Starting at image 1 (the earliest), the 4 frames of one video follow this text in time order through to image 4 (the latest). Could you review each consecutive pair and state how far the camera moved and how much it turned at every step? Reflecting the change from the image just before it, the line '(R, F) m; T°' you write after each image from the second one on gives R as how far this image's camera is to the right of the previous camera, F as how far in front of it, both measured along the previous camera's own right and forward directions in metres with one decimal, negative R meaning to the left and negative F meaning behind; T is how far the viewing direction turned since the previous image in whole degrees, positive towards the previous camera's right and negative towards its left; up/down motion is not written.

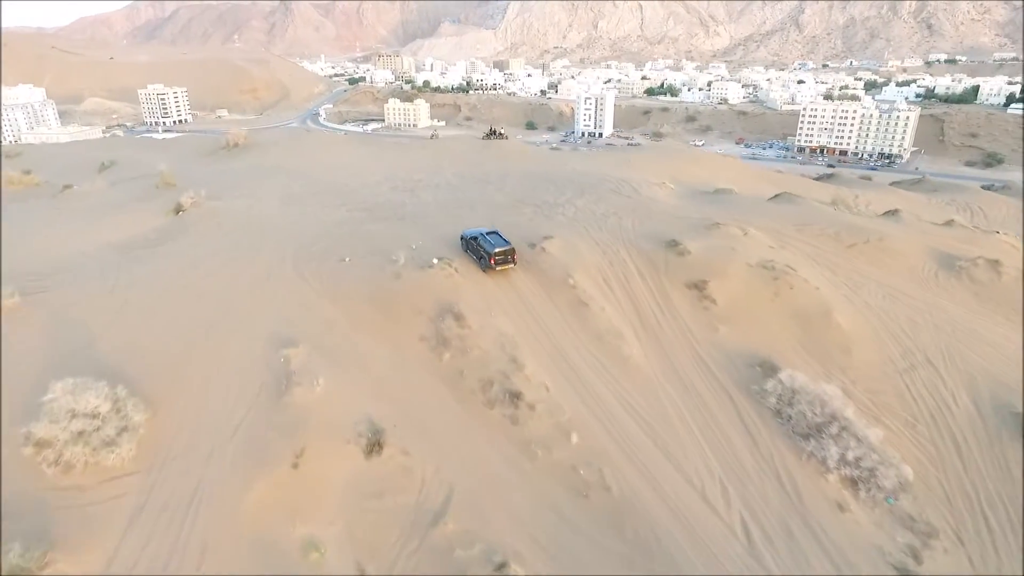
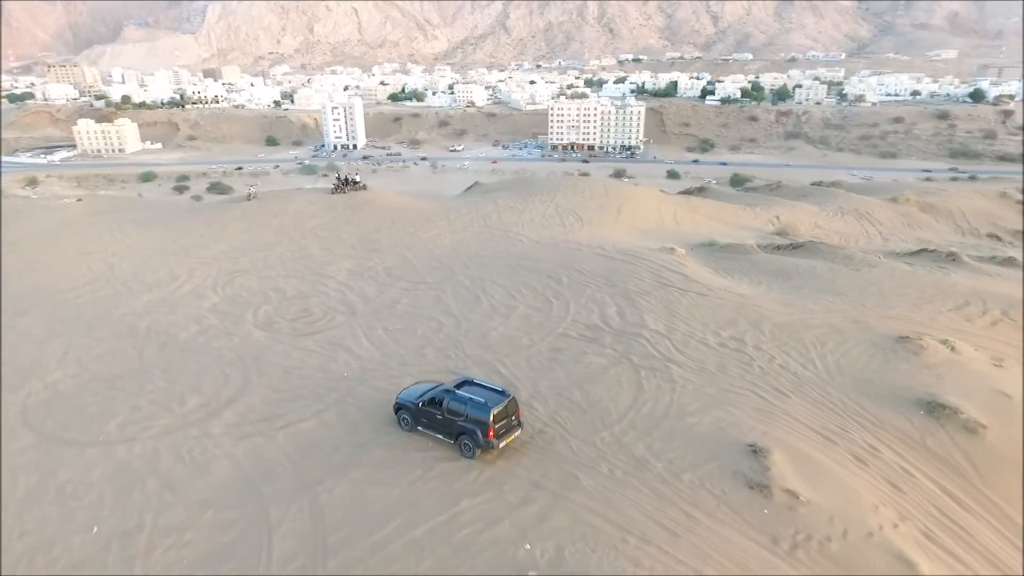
(-3.3, +7.3) m; +22°
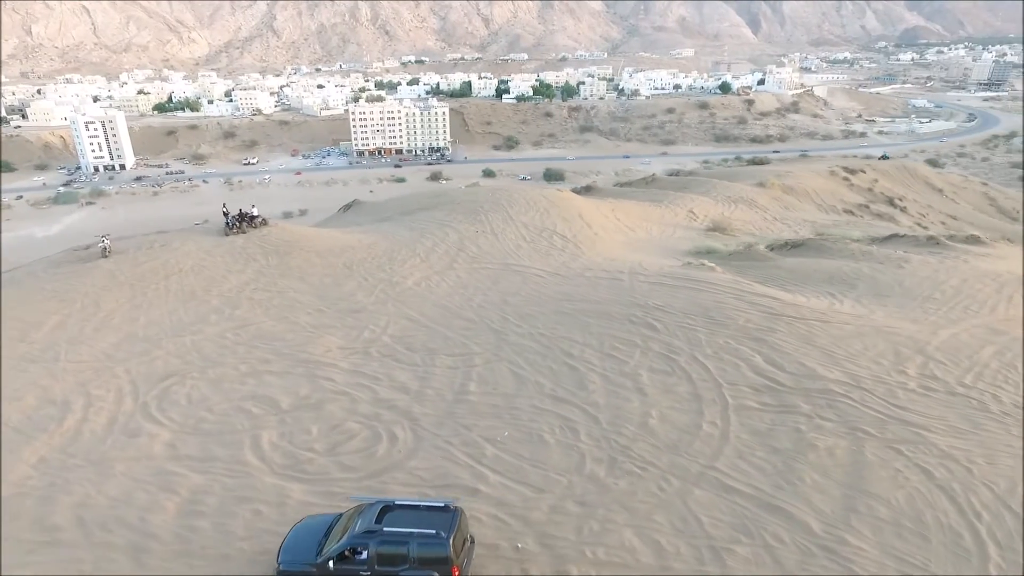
(-3.3, +3.0) m; +18°
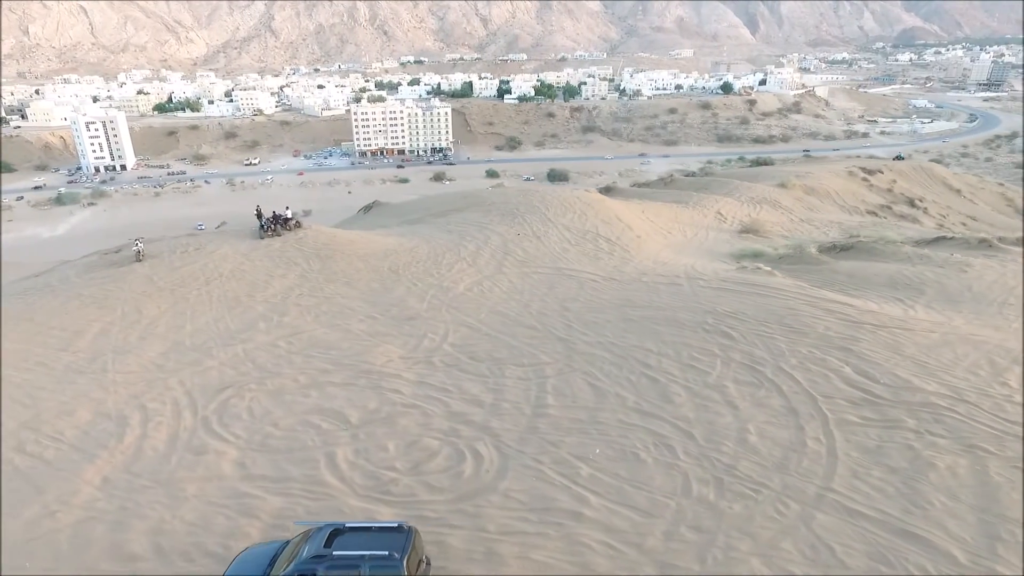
(-0.9, +0.3) m; 0°
